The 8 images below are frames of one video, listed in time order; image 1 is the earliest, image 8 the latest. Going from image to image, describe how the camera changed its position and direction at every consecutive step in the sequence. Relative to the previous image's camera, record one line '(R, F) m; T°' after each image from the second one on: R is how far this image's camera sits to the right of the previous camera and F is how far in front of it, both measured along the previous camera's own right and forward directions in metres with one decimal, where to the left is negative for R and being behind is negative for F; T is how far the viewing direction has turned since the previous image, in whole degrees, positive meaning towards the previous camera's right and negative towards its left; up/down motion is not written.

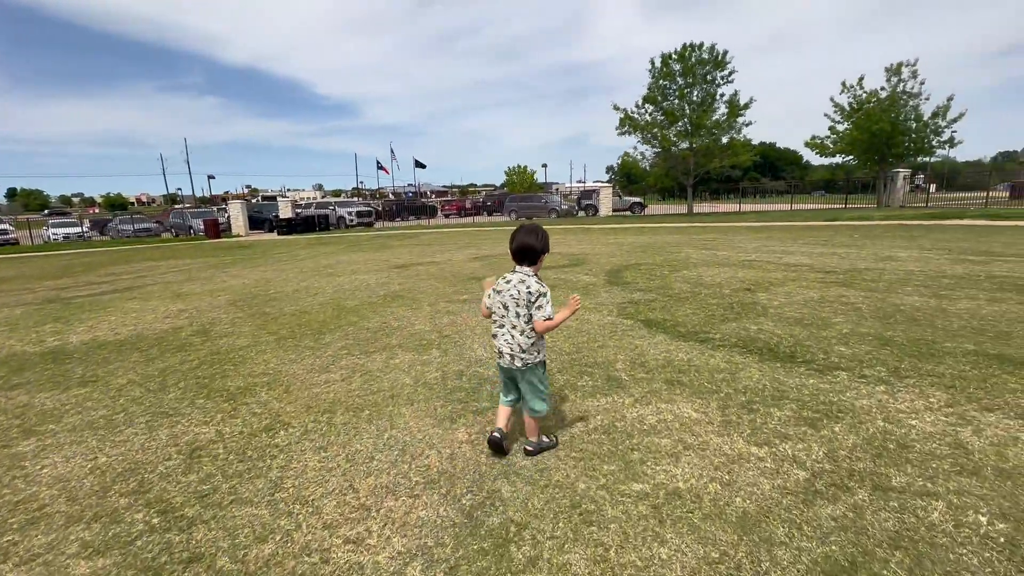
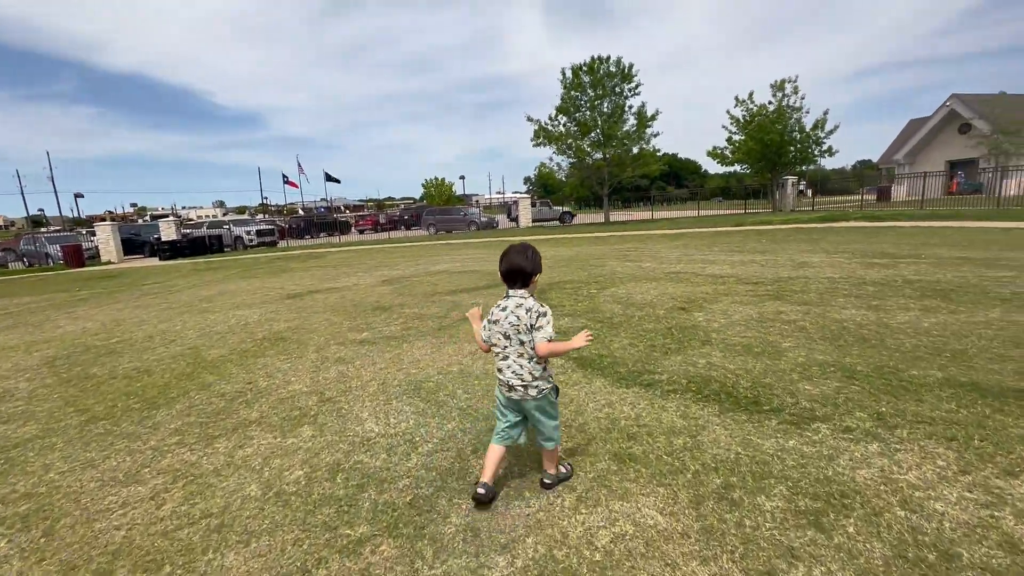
(+0.2, +0.9) m; +9°
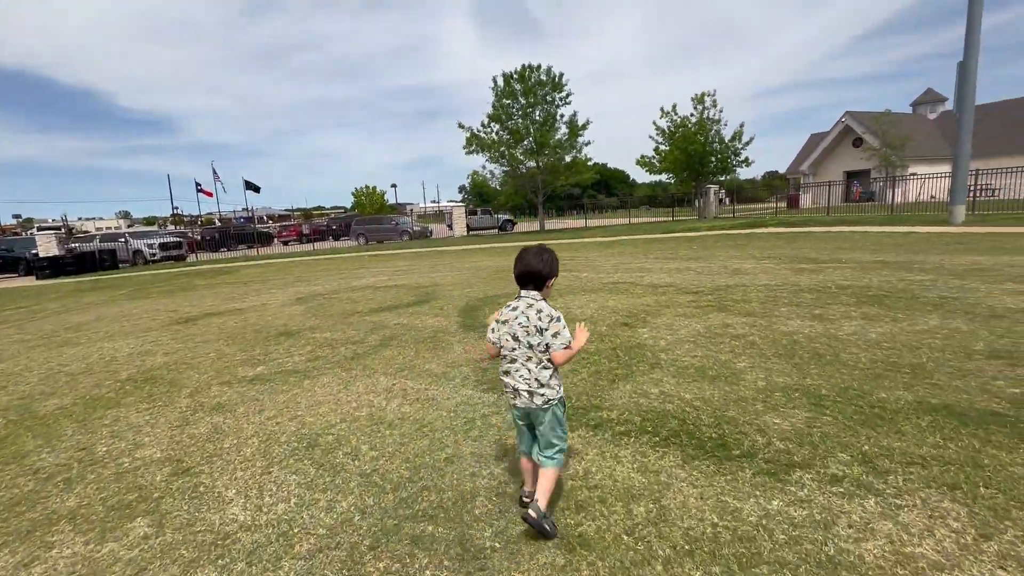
(+0.1, +0.7) m; +8°
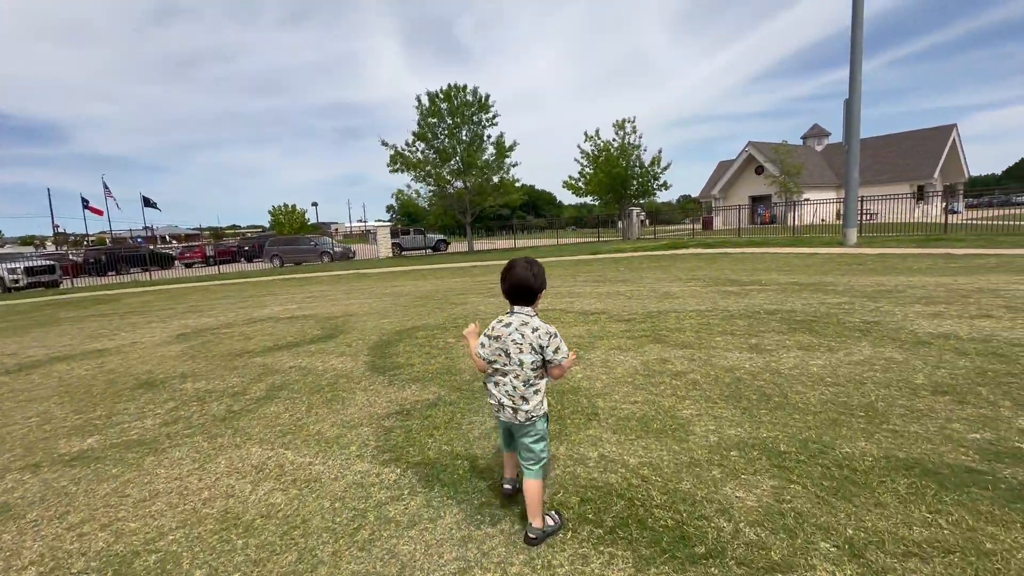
(+0.2, +0.6) m; +8°
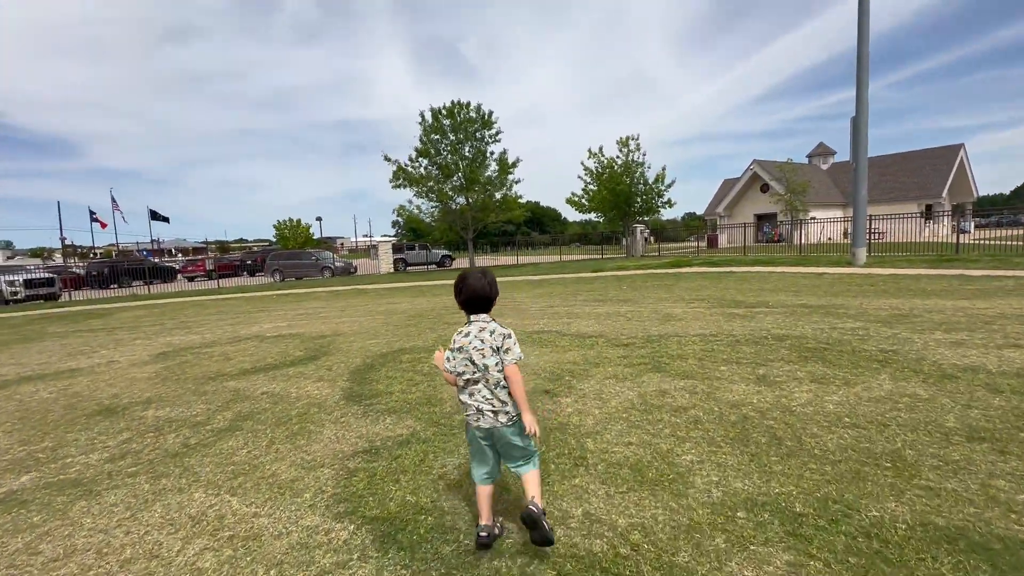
(+0.2, +0.3) m; -1°
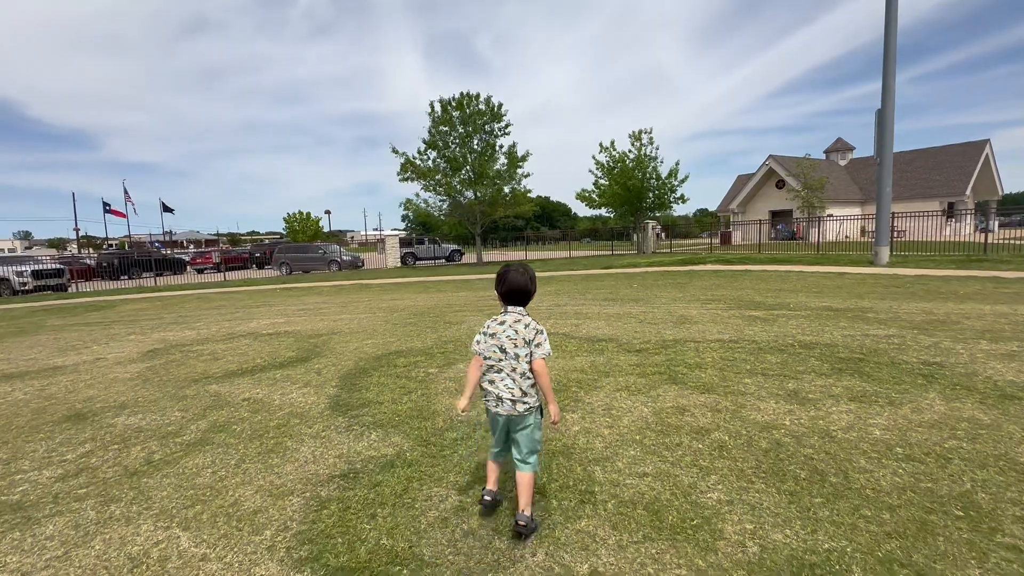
(+0.1, +0.4) m; -1°
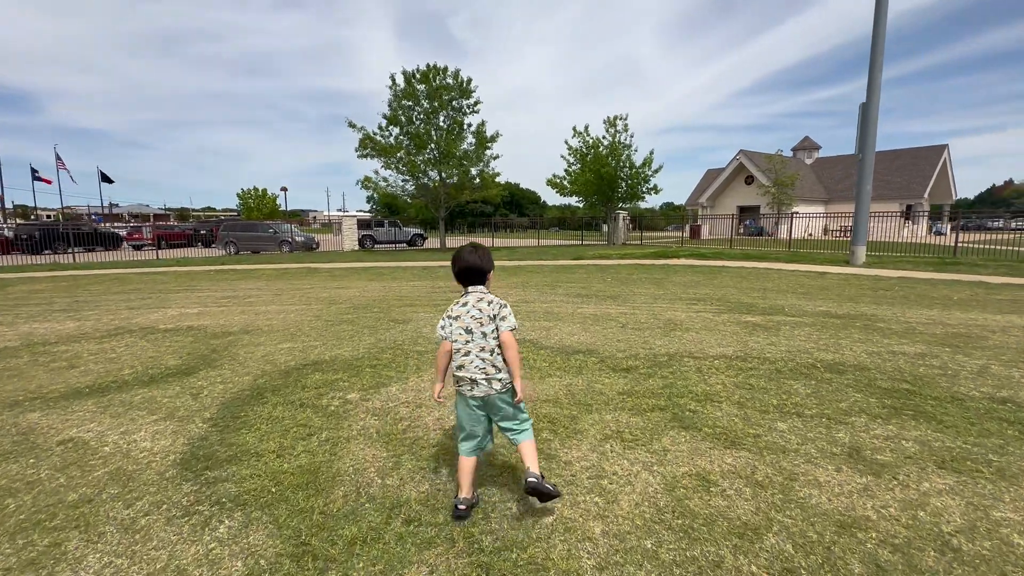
(+0.1, +1.3) m; +4°
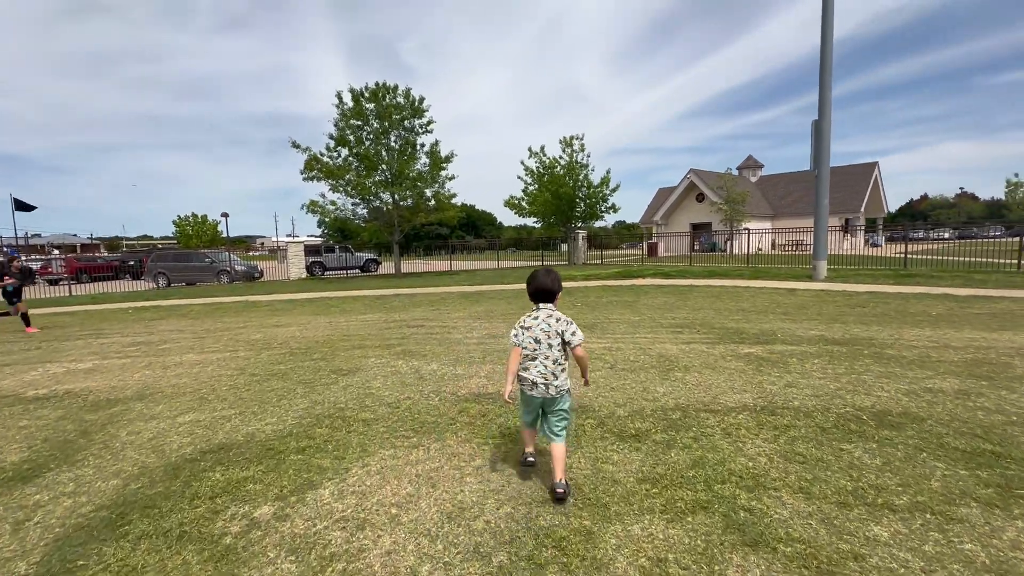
(-0.1, +1.0) m; +5°
